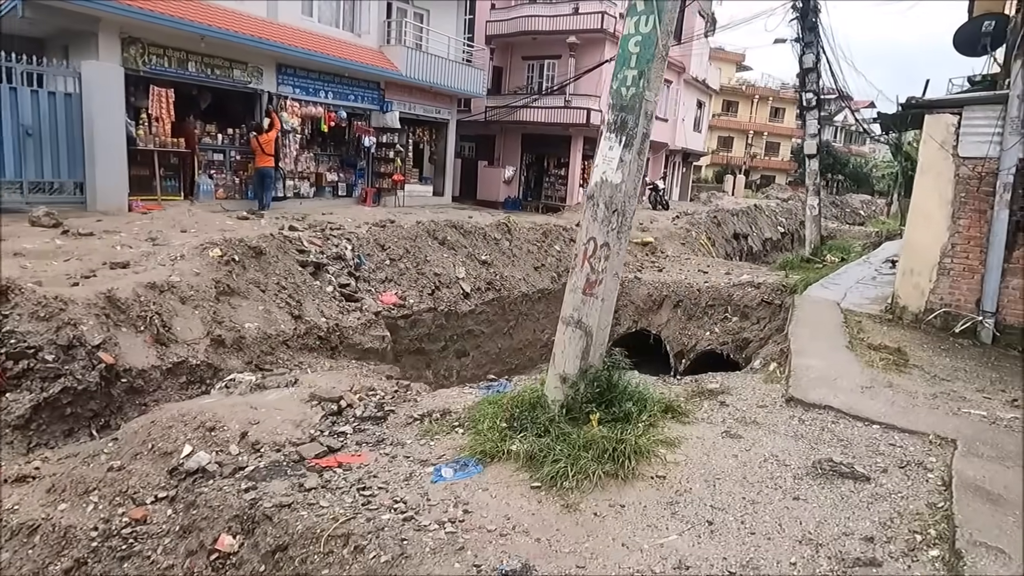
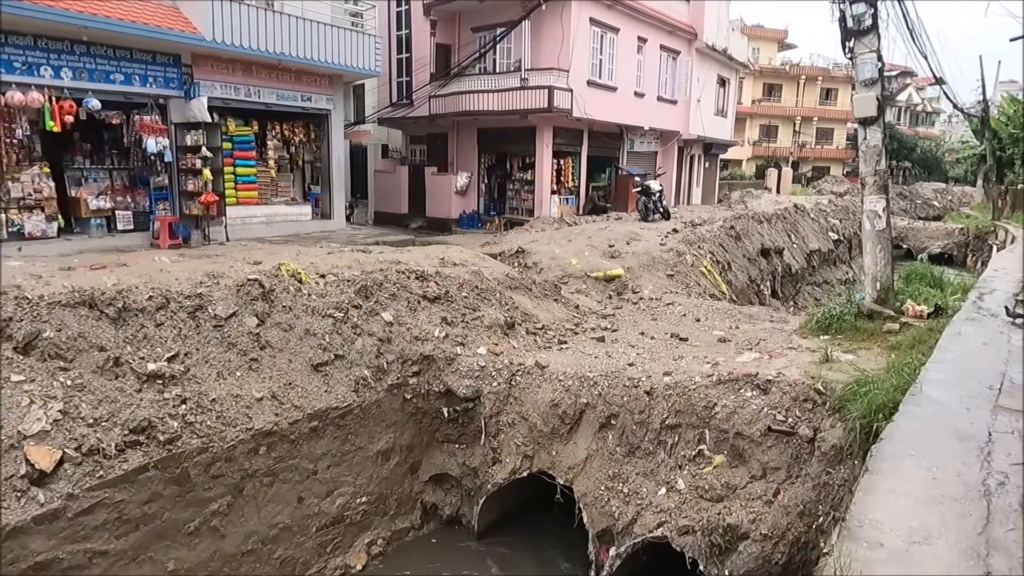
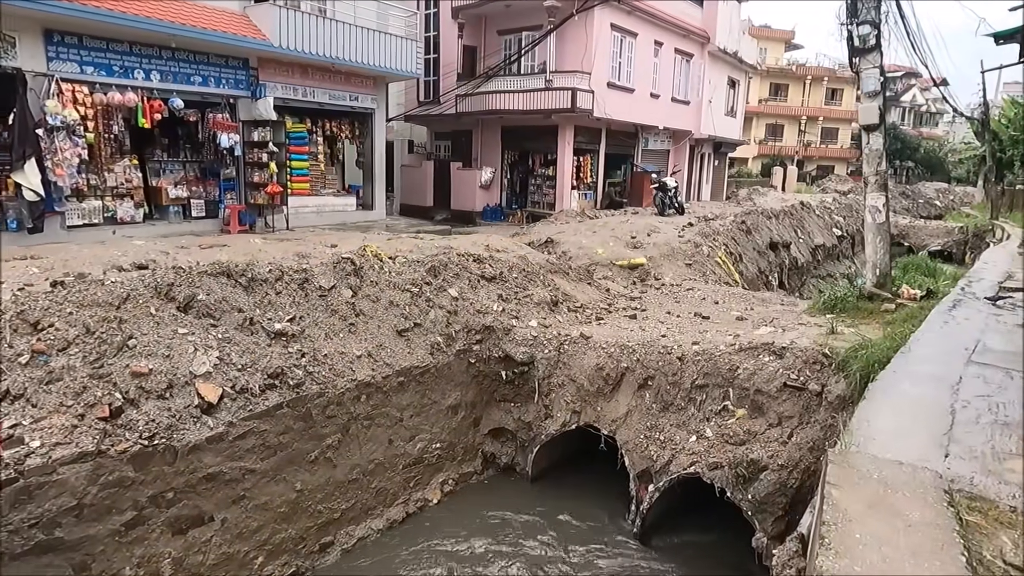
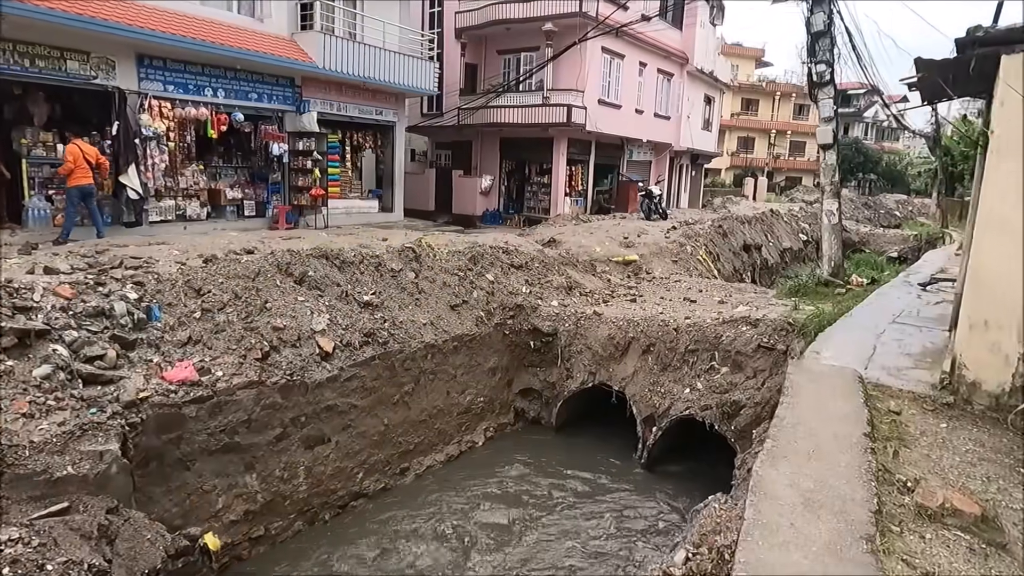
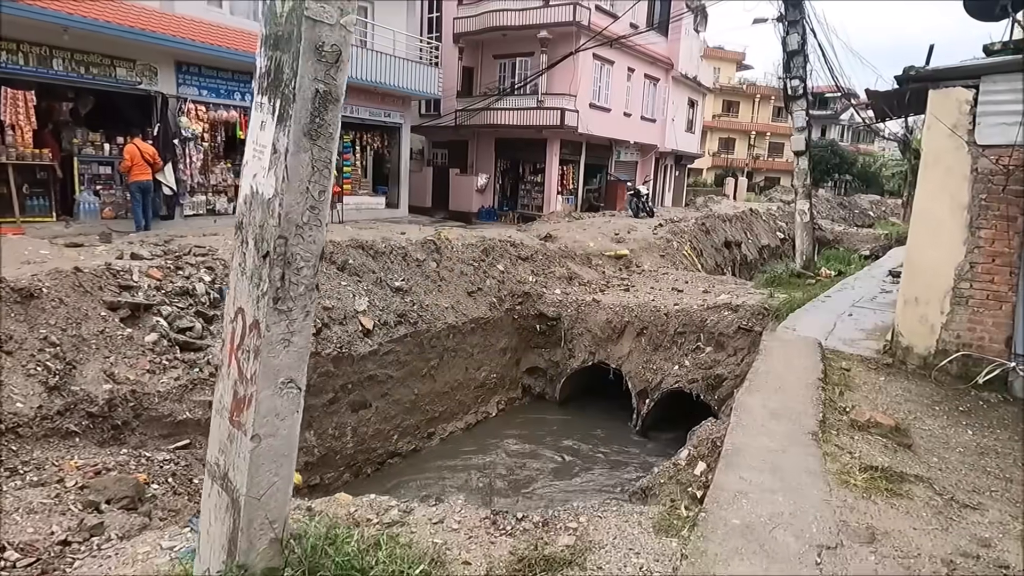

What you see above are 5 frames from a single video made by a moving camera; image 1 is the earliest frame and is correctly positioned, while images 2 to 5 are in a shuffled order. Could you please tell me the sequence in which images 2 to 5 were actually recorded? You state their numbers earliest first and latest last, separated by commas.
5, 4, 3, 2
